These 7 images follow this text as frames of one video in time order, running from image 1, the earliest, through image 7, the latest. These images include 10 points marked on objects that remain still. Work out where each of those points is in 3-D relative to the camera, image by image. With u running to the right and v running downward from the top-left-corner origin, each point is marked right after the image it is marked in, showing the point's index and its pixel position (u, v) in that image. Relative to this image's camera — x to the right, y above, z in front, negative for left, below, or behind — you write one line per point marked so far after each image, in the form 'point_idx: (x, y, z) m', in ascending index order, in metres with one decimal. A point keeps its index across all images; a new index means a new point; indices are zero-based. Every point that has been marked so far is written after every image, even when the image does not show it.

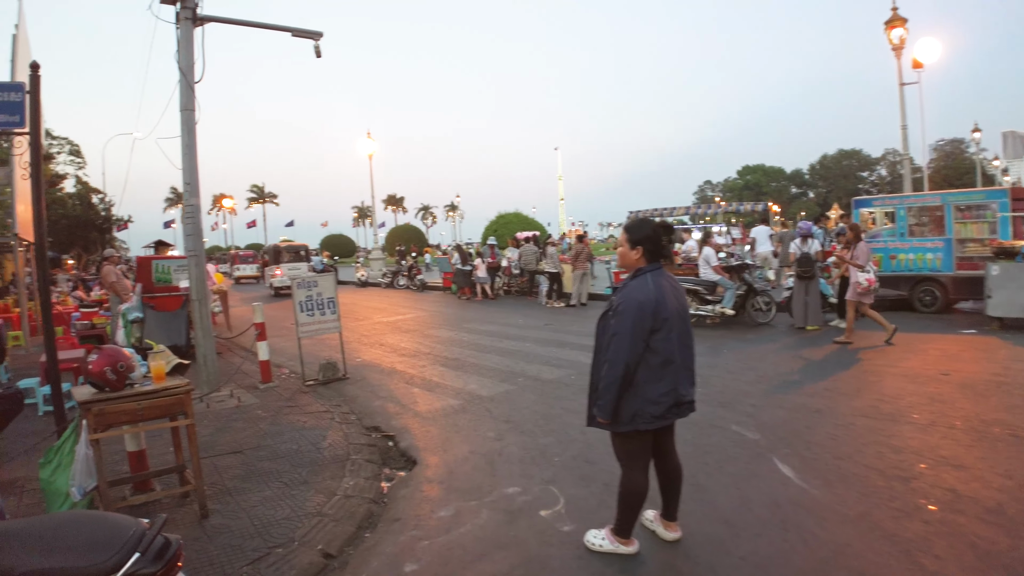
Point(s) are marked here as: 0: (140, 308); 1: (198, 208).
0: (-4.8, -0.2, +10.5) m
1: (-3.1, +0.8, +8.1) m
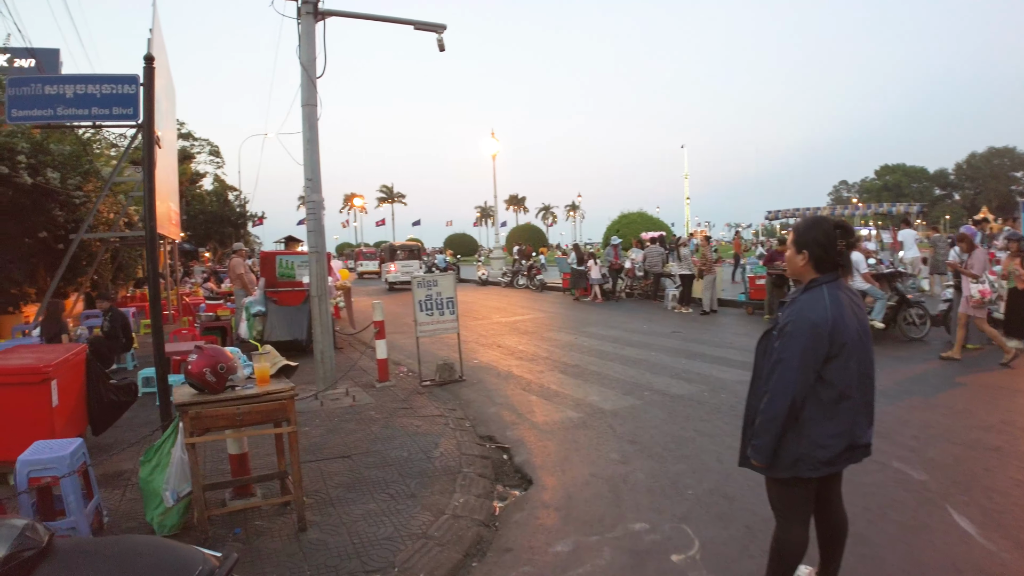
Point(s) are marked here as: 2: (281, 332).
0: (-3.2, -0.2, +10.6) m
1: (-1.9, +0.8, +8.0) m
2: (-3.0, -0.6, +10.7) m
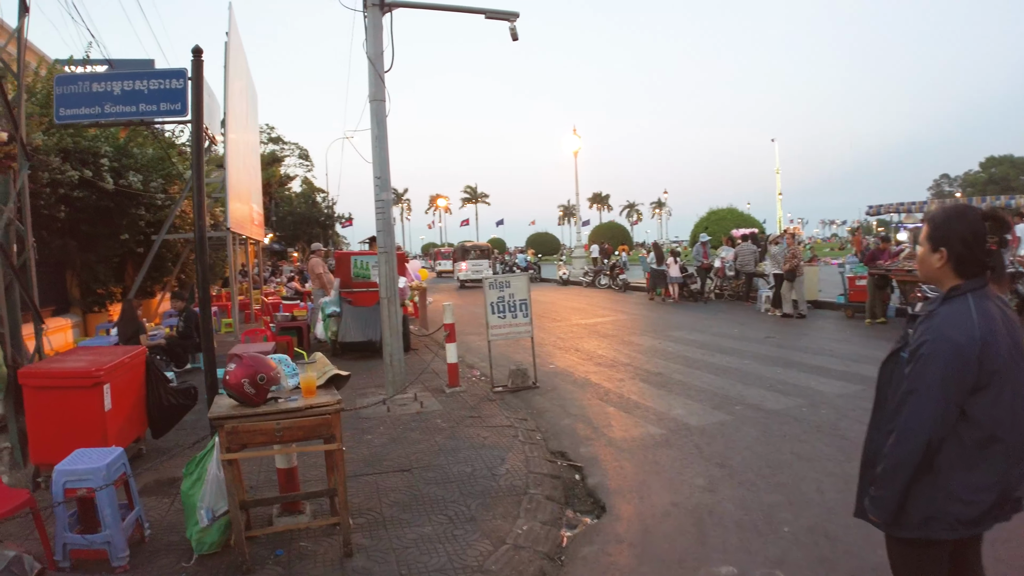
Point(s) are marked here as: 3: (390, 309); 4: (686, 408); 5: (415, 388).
0: (-2.2, -0.2, +10.4) m
1: (-1.2, +0.8, +7.7) m
2: (-2.0, -0.6, +10.5) m
3: (-1.2, -0.2, +7.7) m
4: (+1.4, -0.9, +6.3) m
5: (-0.9, -1.0, +7.9) m
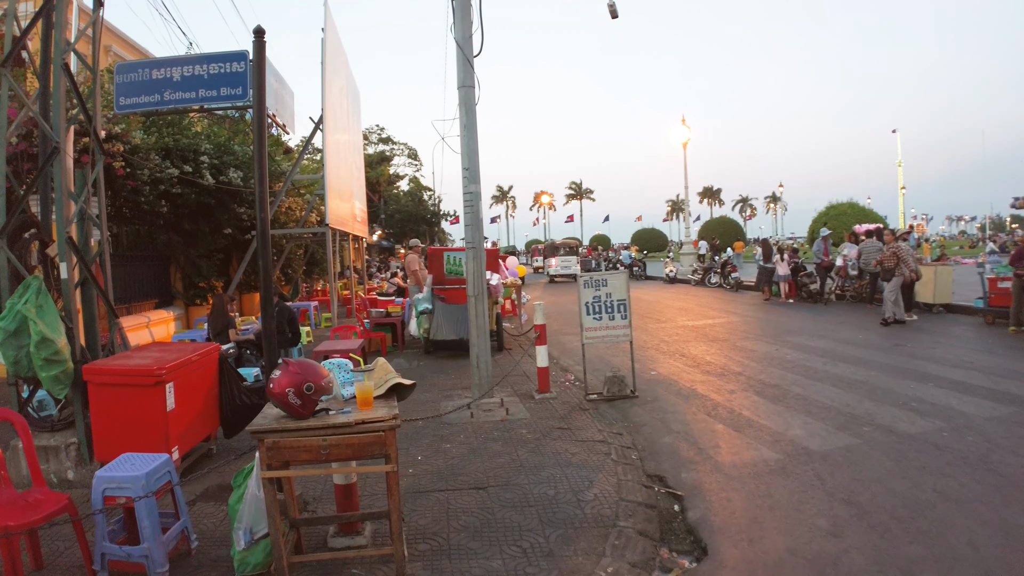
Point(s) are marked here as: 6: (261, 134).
0: (-1.0, -0.1, +10.0) m
1: (-0.3, +0.8, +7.3) m
2: (-0.8, -0.5, +10.1) m
3: (-0.3, -0.2, +7.2) m
4: (+2.0, -0.9, +5.5) m
5: (-0.1, -1.0, +7.4) m
6: (-1.3, +0.8, +4.3) m
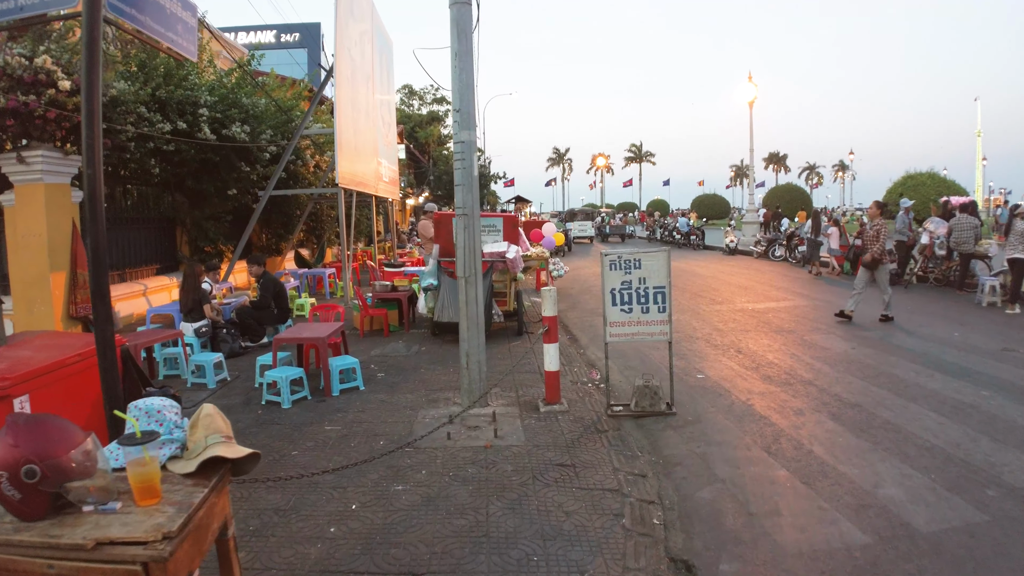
0: (-0.8, +0.1, +8.6) m
1: (-0.3, +1.0, +5.7) m
2: (-0.6, -0.3, +8.6) m
3: (-0.3, -0.1, +5.7) m
4: (+1.9, -0.9, +3.9) m
5: (-0.1, -0.8, +5.9) m
6: (-1.5, +0.9, +2.8) m
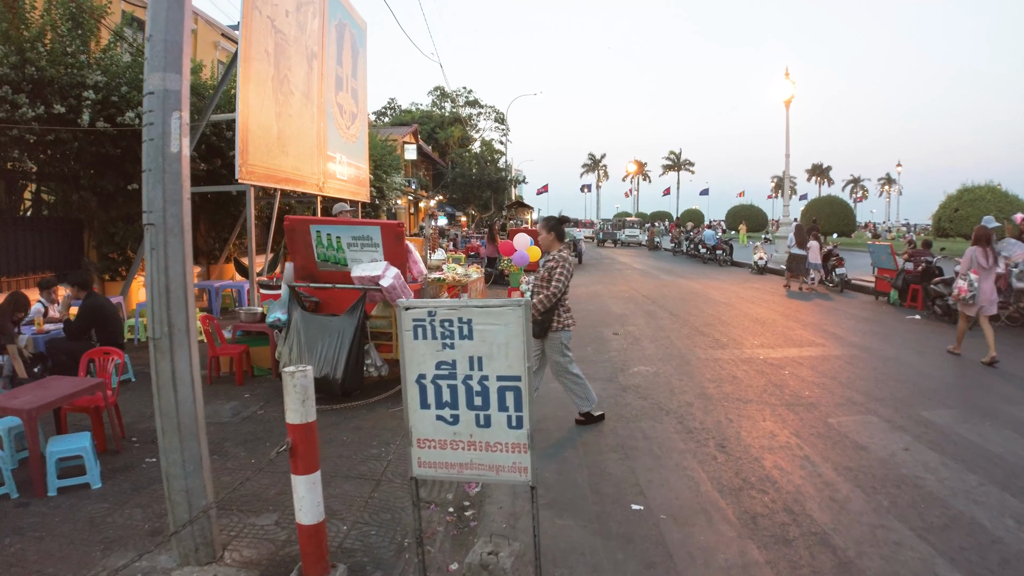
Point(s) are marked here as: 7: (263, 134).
0: (-1.6, -0.1, +6.0) m
1: (-1.2, +0.7, +3.1) m
2: (-1.4, -0.5, +6.1) m
3: (-1.3, -0.3, +3.1) m
4: (+0.8, -1.2, +1.2) m
5: (-1.0, -1.1, +3.3) m
6: (-2.5, +0.7, +0.3) m
7: (-3.1, +1.9, +10.2) m
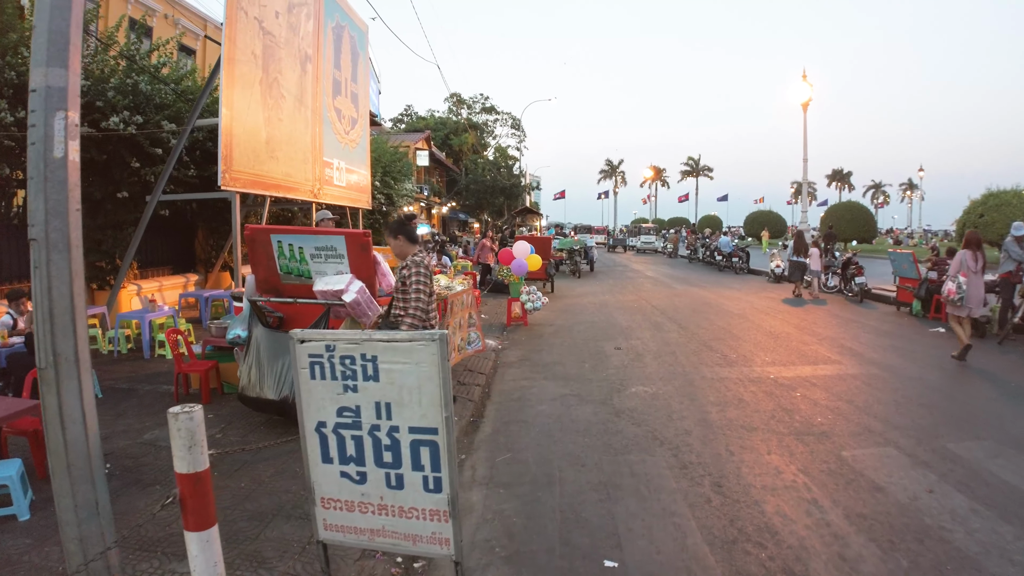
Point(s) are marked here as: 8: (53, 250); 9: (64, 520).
0: (-1.7, -0.2, +5.5) m
1: (-1.4, +0.6, +2.6) m
2: (-1.5, -0.6, +5.6) m
3: (-1.5, -0.4, +2.6) m
4: (+0.5, -1.3, +0.6) m
5: (-1.2, -1.1, +2.8) m
6: (-2.8, +0.6, -0.1) m
7: (-3.1, +1.8, +9.8) m
8: (-1.4, +0.1, +2.7) m
9: (-1.5, -0.8, +2.6) m
